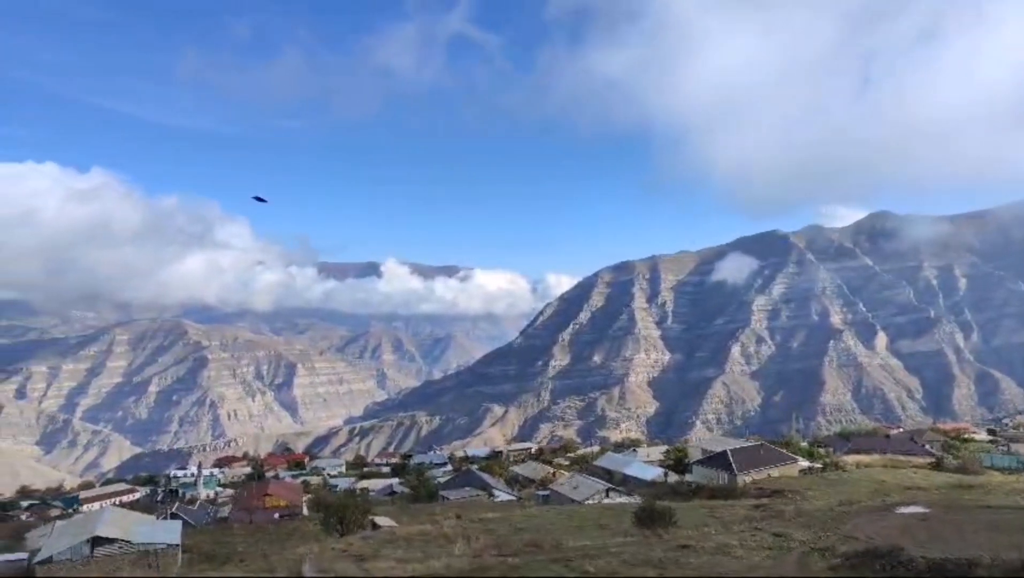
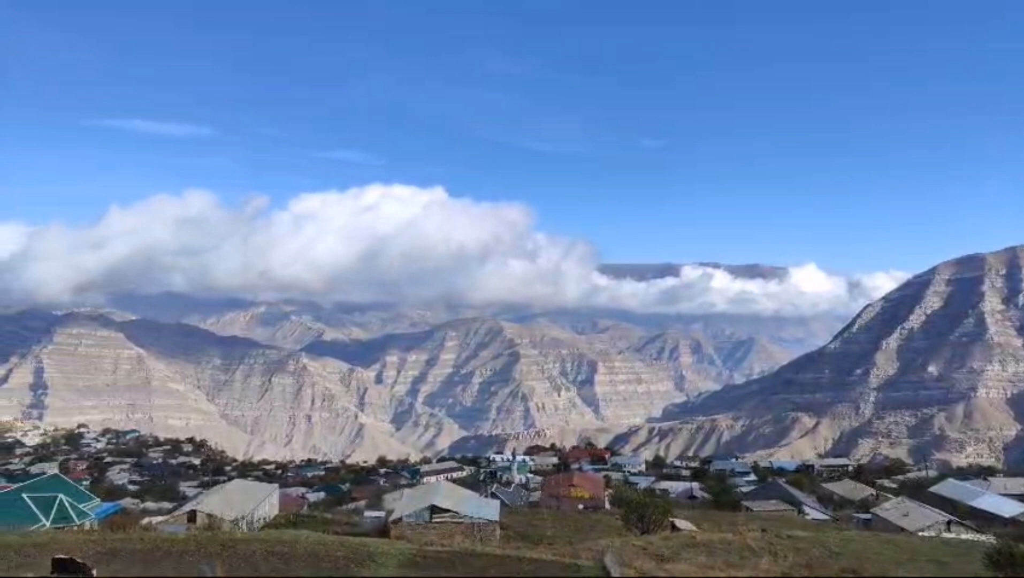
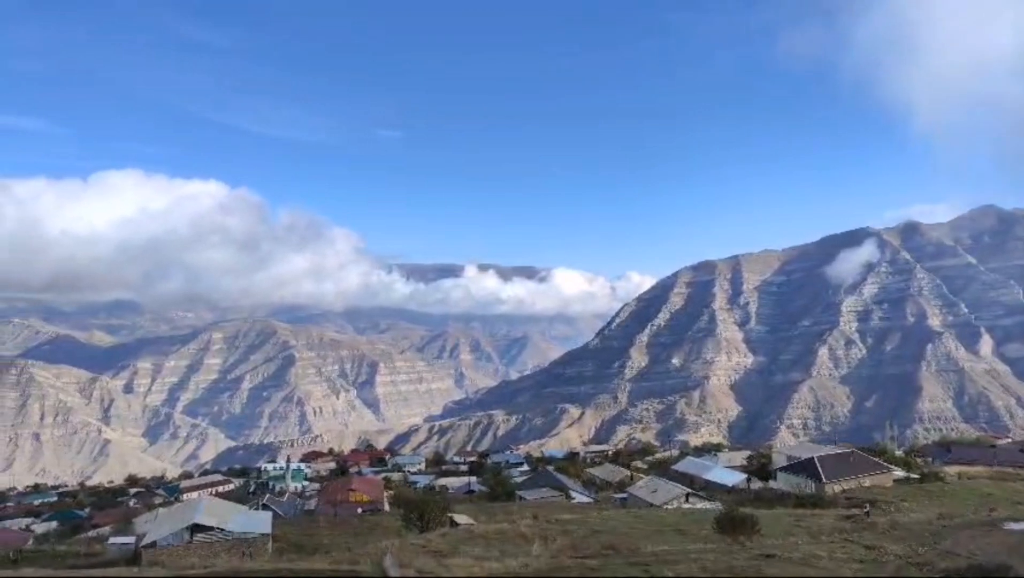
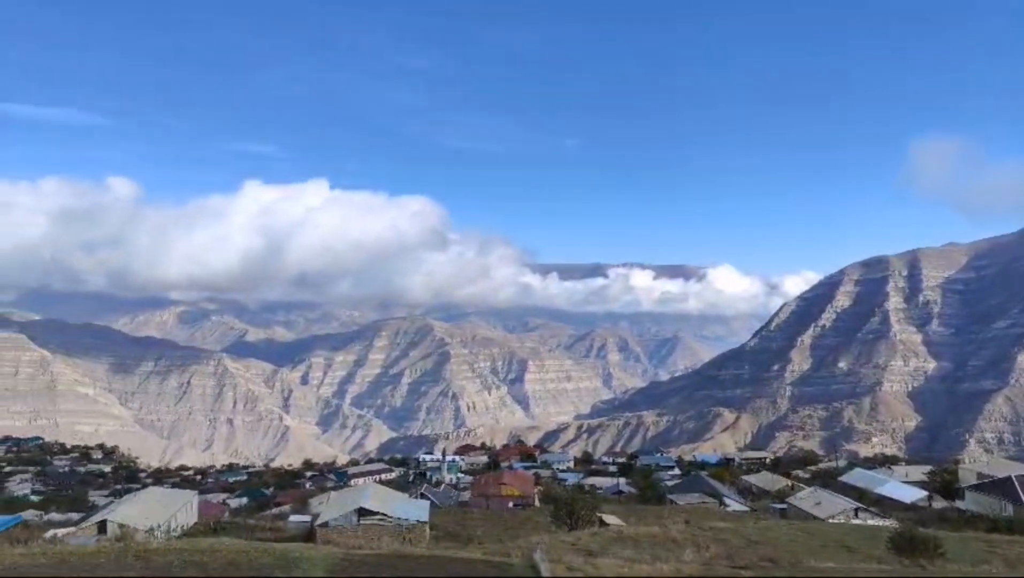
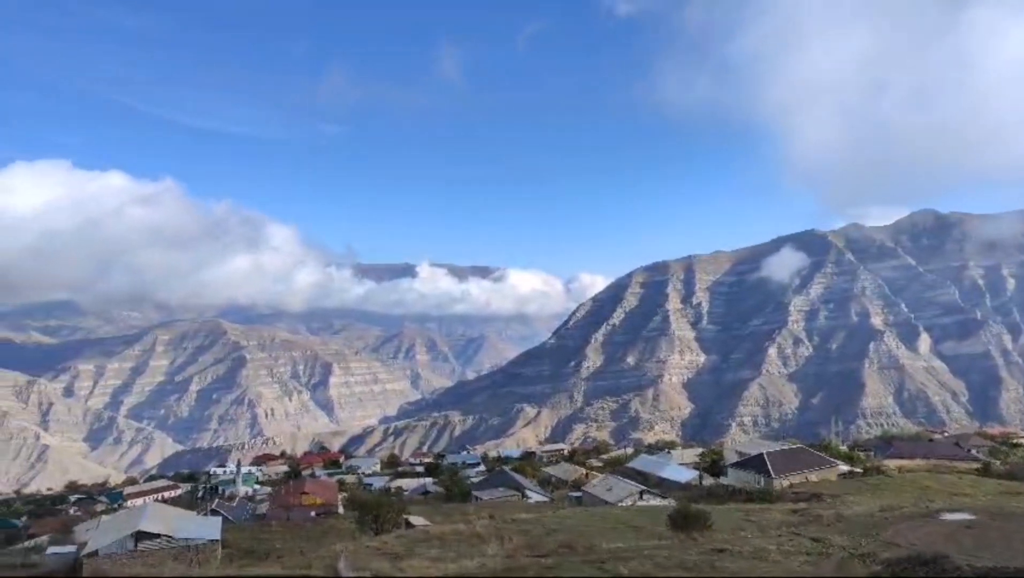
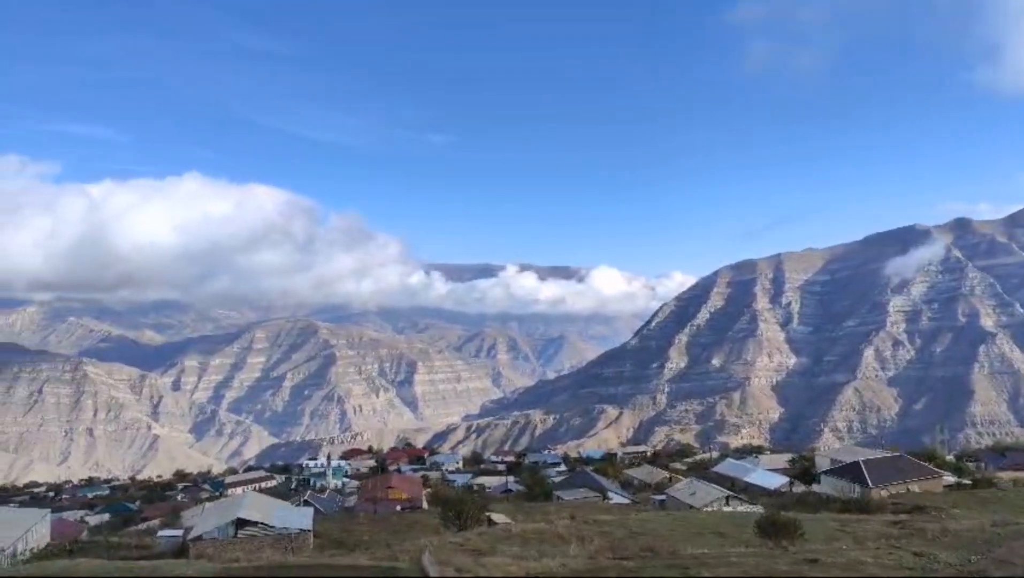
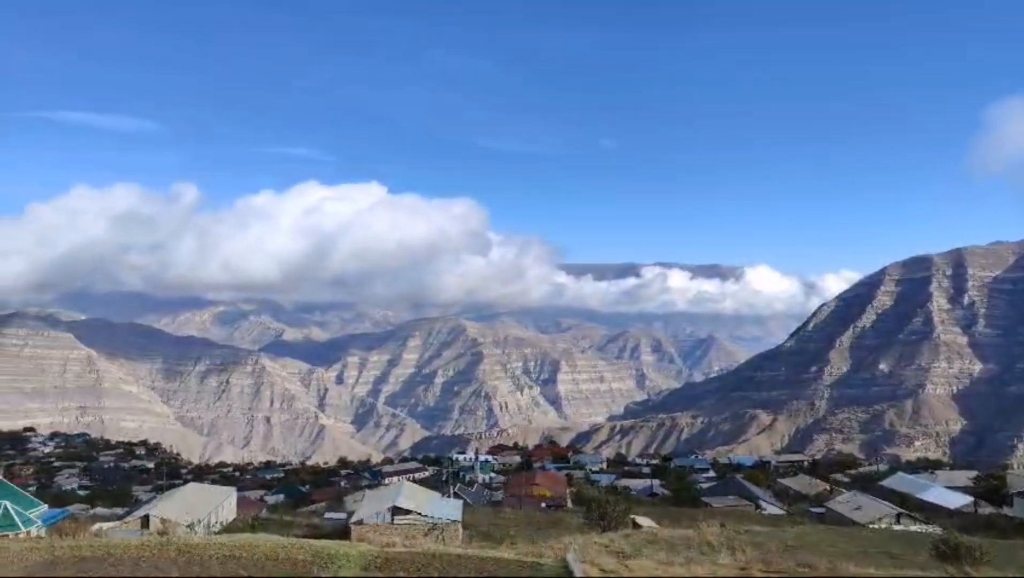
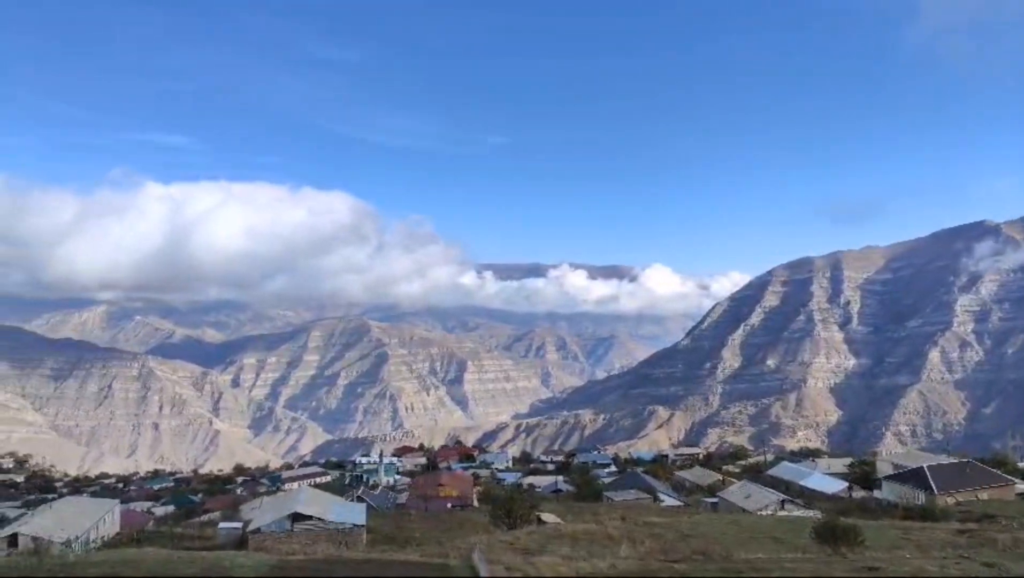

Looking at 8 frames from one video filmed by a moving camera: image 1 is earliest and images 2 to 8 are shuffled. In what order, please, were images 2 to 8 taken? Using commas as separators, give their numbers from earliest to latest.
5, 3, 6, 8, 4, 7, 2
